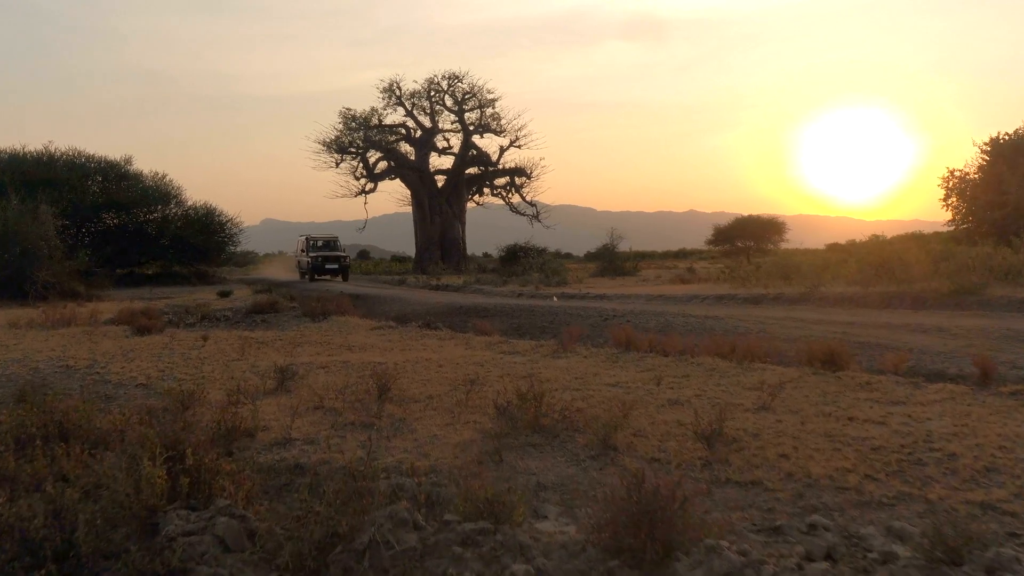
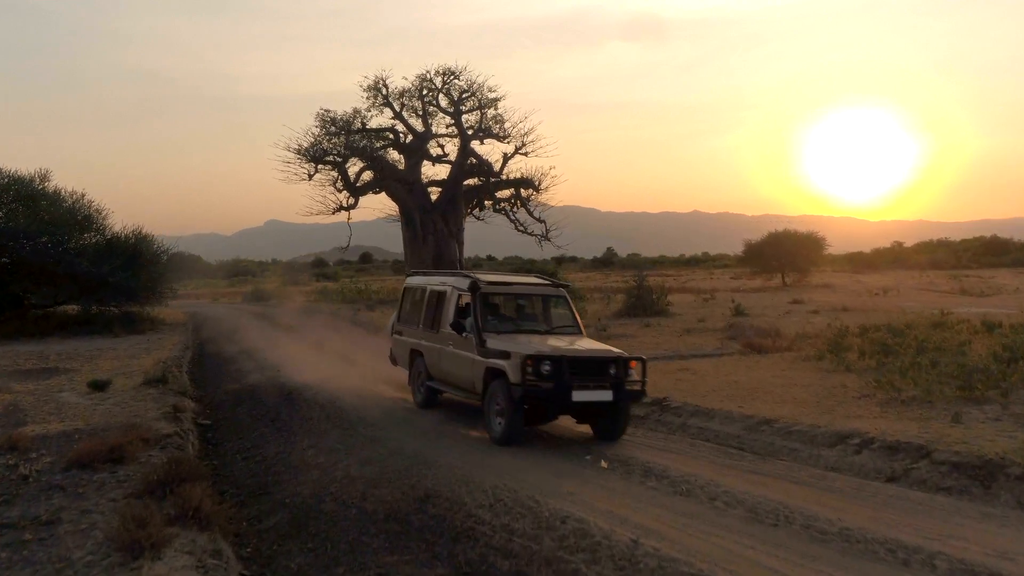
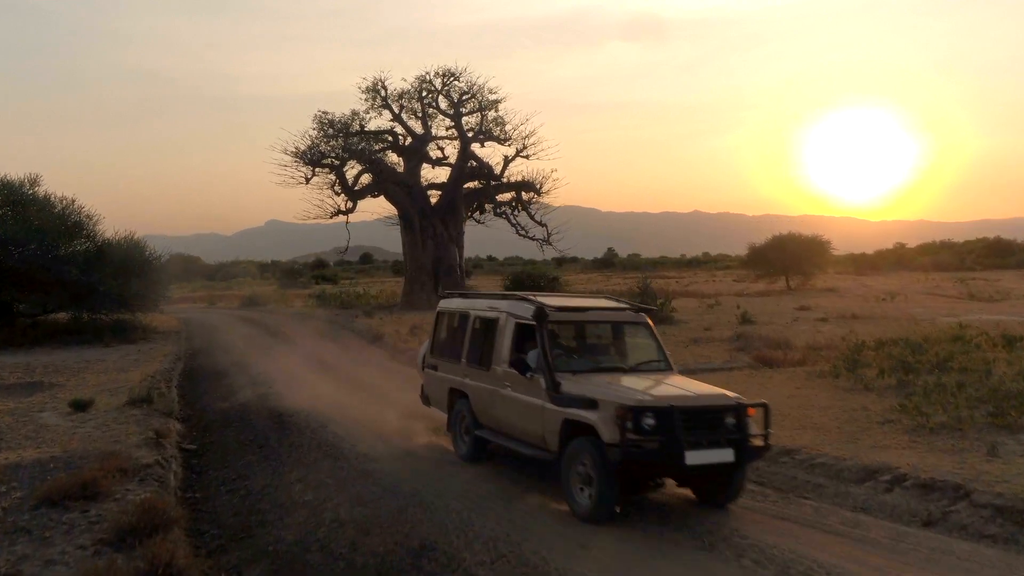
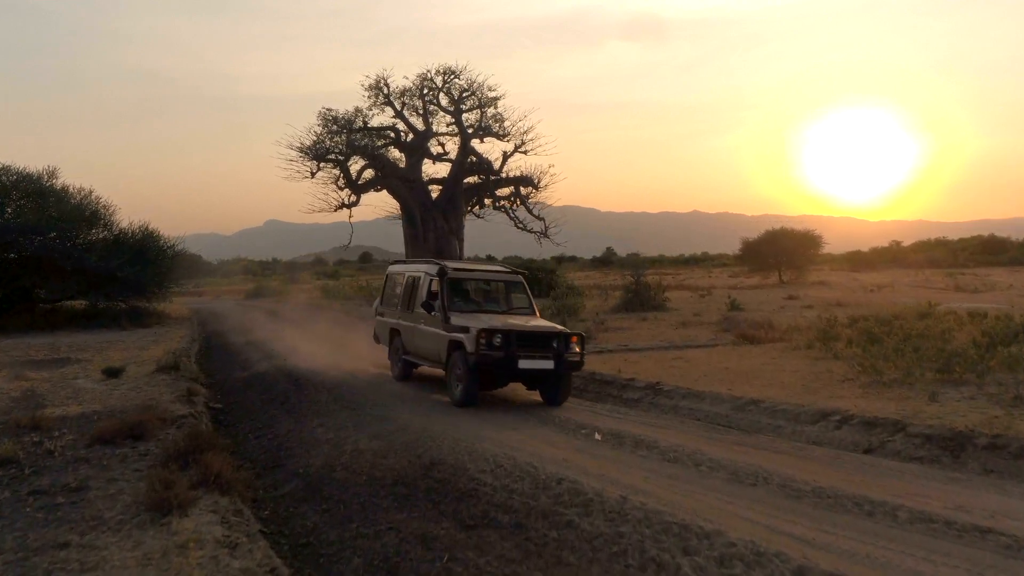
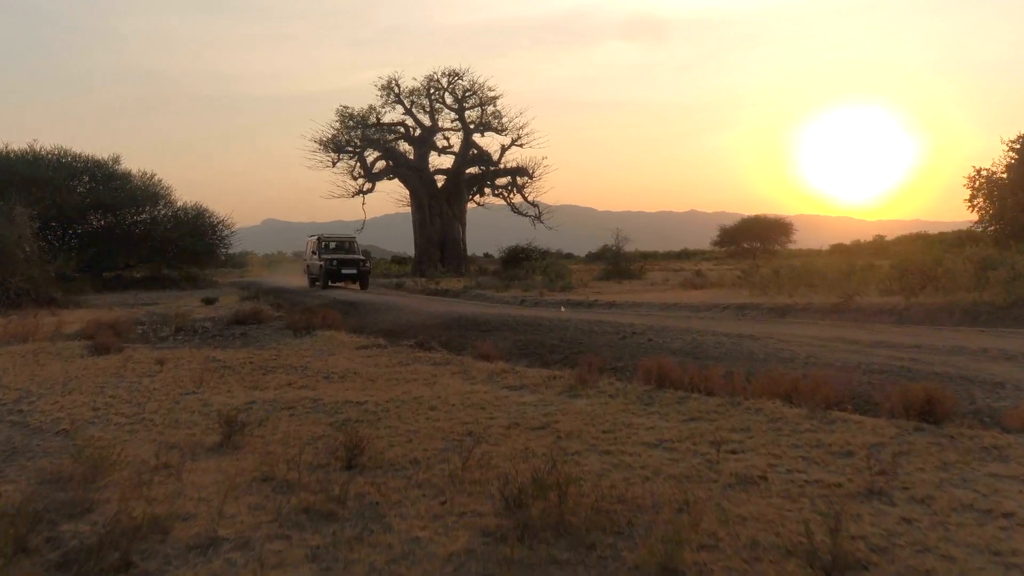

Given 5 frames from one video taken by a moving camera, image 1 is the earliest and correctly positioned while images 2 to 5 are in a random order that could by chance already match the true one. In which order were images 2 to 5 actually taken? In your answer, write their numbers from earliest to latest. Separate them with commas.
5, 4, 2, 3
